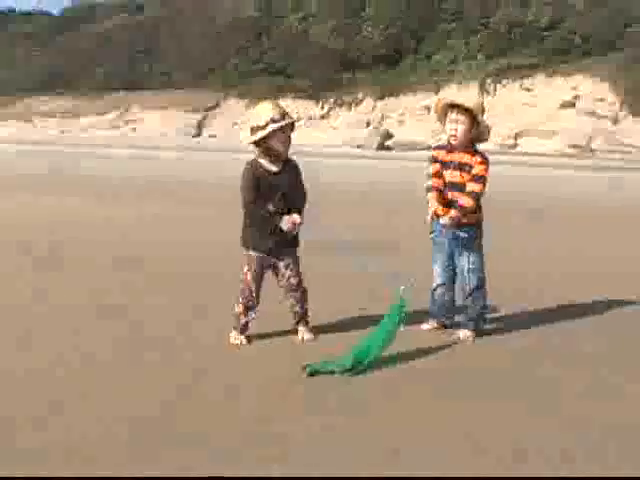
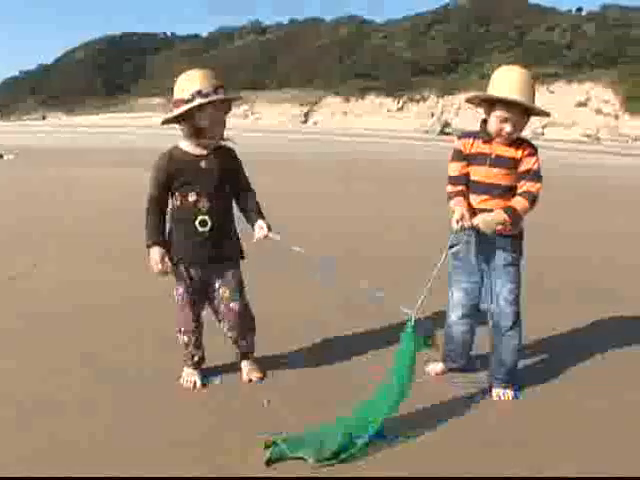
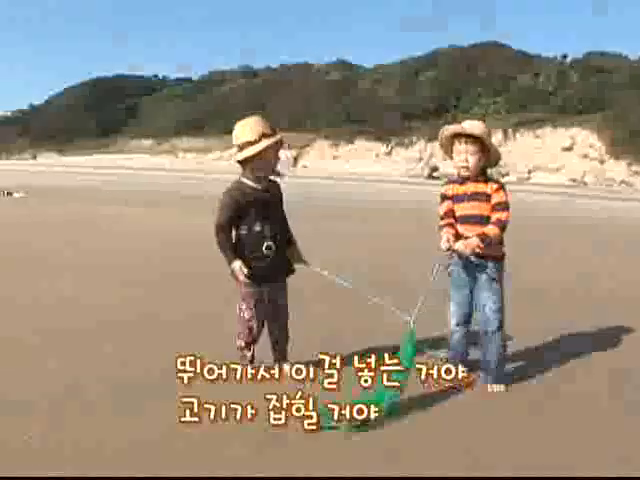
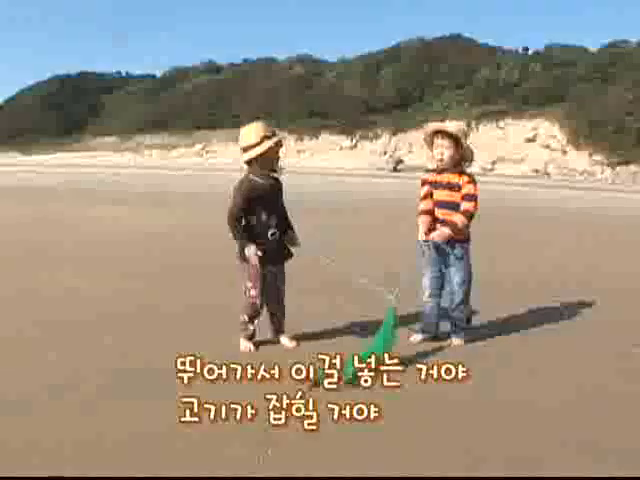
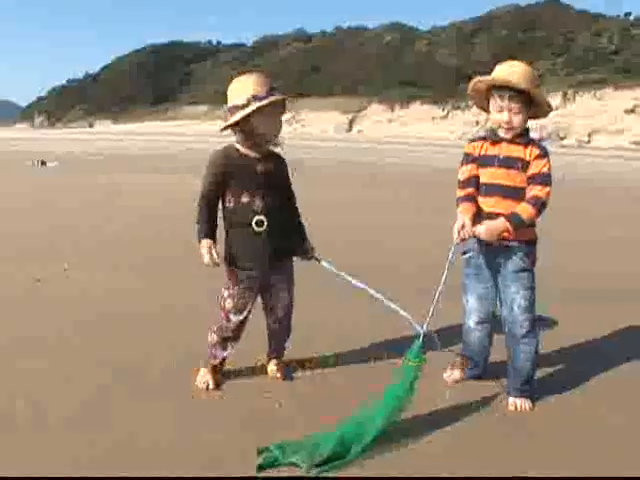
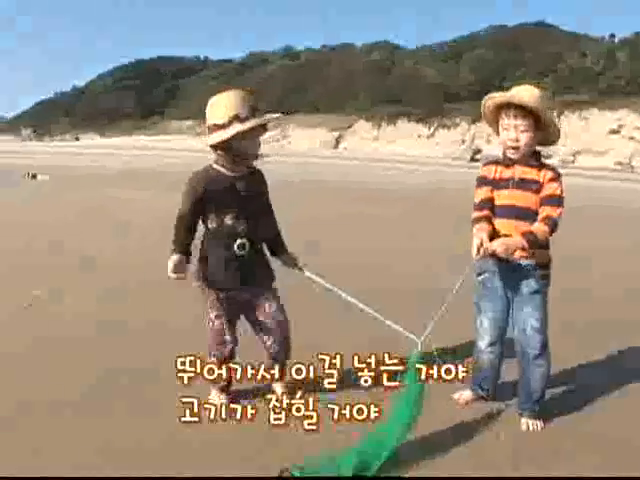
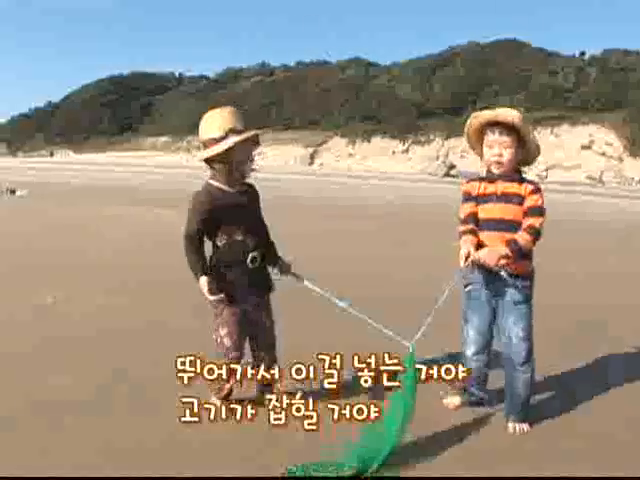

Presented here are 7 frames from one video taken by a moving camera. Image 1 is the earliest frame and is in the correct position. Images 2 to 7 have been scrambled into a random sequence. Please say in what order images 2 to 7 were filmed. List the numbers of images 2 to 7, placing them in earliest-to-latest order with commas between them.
4, 3, 7, 6, 5, 2
